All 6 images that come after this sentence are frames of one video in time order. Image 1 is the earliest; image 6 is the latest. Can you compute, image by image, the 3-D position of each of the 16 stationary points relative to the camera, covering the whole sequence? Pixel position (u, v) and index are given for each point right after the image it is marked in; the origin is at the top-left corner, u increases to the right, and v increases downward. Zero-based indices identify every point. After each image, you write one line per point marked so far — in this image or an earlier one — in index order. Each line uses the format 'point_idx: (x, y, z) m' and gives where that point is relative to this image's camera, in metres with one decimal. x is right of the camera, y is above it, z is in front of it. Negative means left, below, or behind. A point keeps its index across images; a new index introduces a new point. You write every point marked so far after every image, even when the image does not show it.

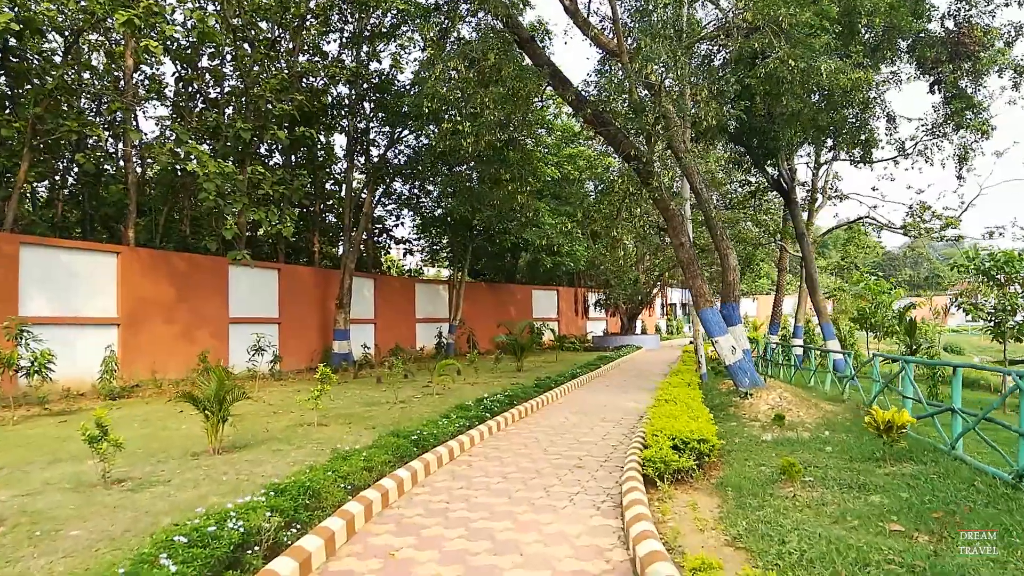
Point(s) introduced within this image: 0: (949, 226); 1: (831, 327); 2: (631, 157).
0: (+7.1, +1.0, +10.5) m
1: (+4.8, -0.6, +9.7) m
2: (+1.4, +1.5, +7.3) m
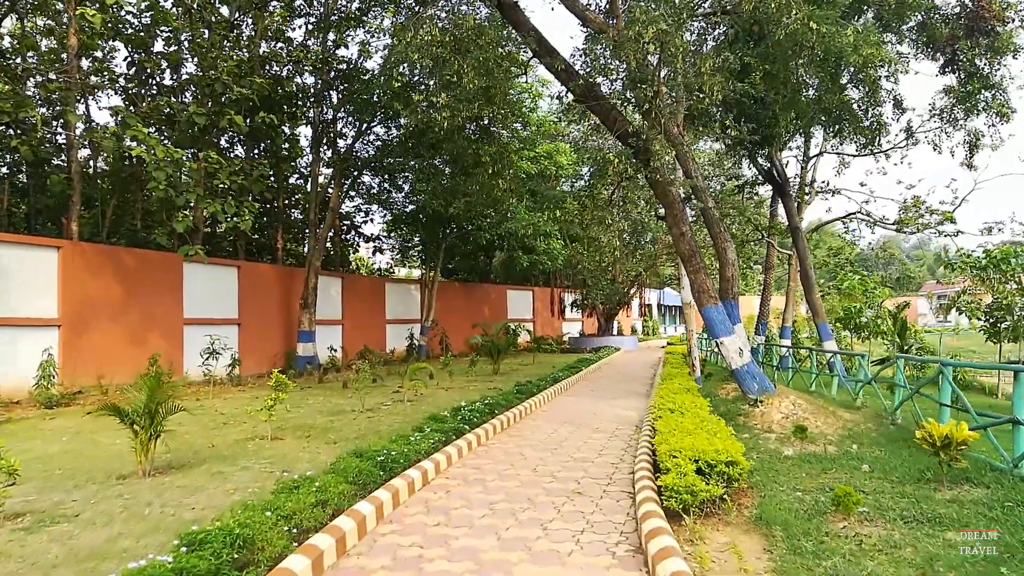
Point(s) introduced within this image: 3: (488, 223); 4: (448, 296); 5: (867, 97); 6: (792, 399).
0: (+6.8, +1.1, +10.1) m
1: (+4.5, -0.5, +9.3) m
2: (+1.2, +1.6, +6.6) m
3: (-0.6, +1.6, +15.7) m
4: (-1.8, -0.2, +18.3) m
5: (+4.1, +2.2, +7.5) m
6: (+2.3, -0.9, +5.4) m
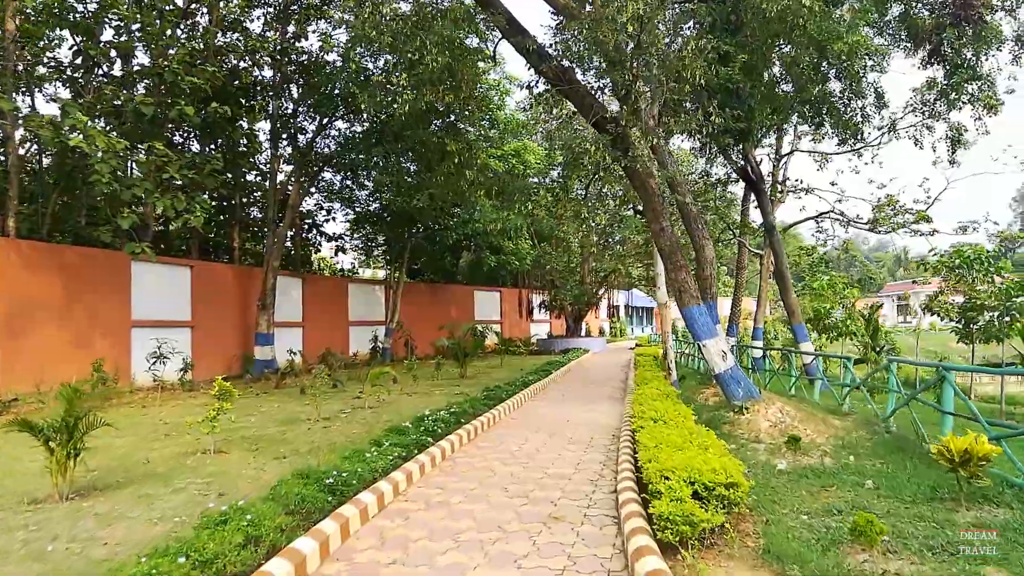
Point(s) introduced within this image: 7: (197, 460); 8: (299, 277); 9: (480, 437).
0: (+6.3, +1.0, +10.0) m
1: (+4.1, -0.5, +9.0) m
2: (+0.9, +1.6, +6.3) m
3: (-1.3, +1.6, +15.2) m
4: (-2.7, -0.2, +17.8) m
5: (+3.8, +2.2, +7.2) m
6: (+2.1, -0.9, +5.0) m
7: (-2.4, -1.3, +5.0) m
8: (-4.7, +0.2, +14.1) m
9: (-0.3, -1.2, +5.3) m
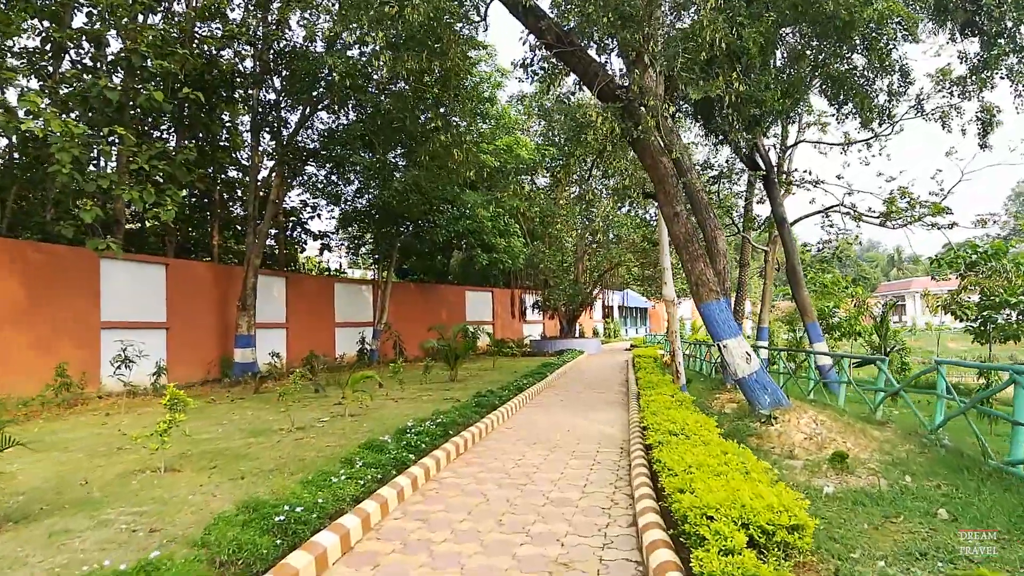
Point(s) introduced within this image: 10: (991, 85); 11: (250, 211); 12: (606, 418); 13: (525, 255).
0: (+6.2, +1.1, +9.4) m
1: (+4.0, -0.5, +8.5) m
2: (+0.8, +1.6, +5.6) m
3: (-1.5, +1.6, +14.6) m
4: (-2.9, -0.2, +17.1) m
5: (+3.7, +2.3, +6.7) m
6: (+2.0, -0.9, +4.4) m
7: (-2.4, -1.3, +4.3) m
8: (-4.8, +0.2, +13.5) m
9: (-0.3, -1.2, +4.6) m
10: (+4.7, +2.0, +6.4) m
11: (-5.2, +1.5, +12.9) m
12: (+0.9, -1.3, +6.2) m
13: (+0.3, +0.9, +17.1) m
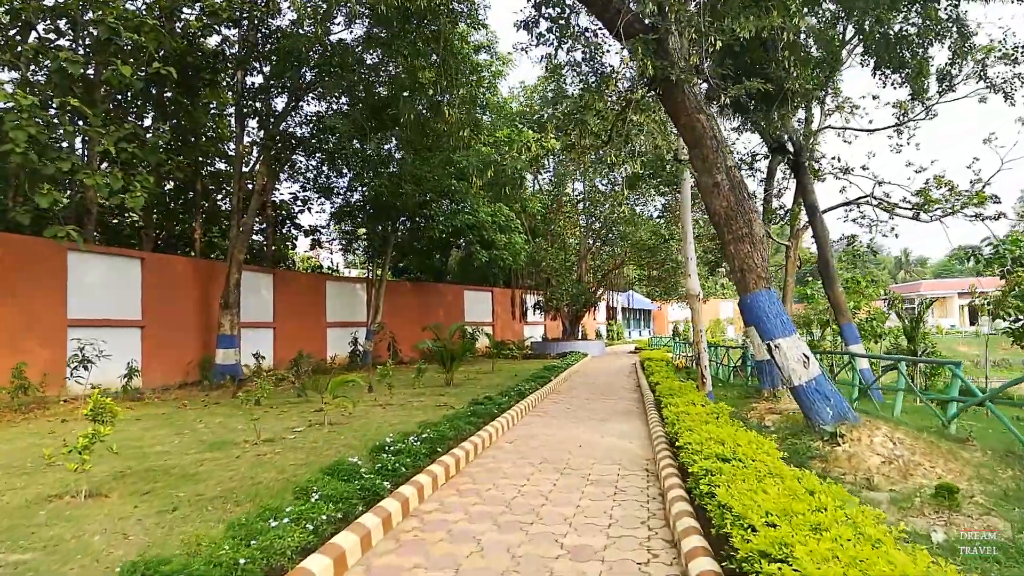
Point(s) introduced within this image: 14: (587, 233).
0: (+6.2, +1.1, +8.6) m
1: (+4.0, -0.5, +7.6) m
2: (+0.8, +1.7, +4.8) m
3: (-1.5, +1.6, +13.7) m
4: (-2.9, -0.2, +16.3) m
5: (+3.7, +2.3, +5.9) m
6: (+2.0, -0.8, +3.6) m
7: (-2.4, -1.2, +3.5) m
8: (-4.8, +0.3, +12.6) m
9: (-0.3, -1.1, +3.8) m
10: (+4.7, +2.0, +5.6) m
11: (-5.2, +1.6, +12.1) m
12: (+0.9, -1.2, +5.4) m
13: (+0.4, +0.9, +16.3) m
14: (+2.0, +1.4, +16.9) m
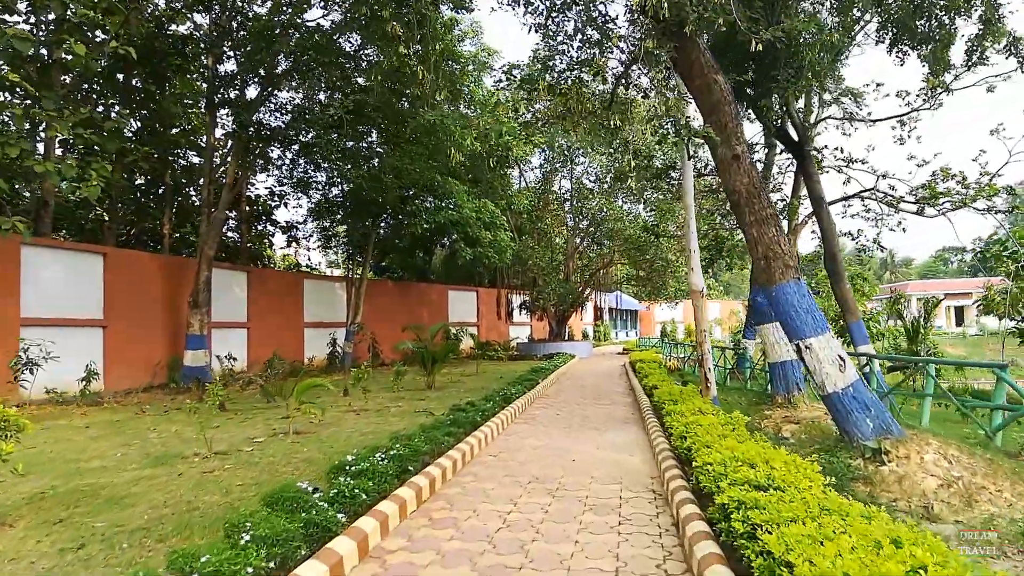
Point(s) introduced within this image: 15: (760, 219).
0: (+6.0, +1.2, +8.2) m
1: (+3.8, -0.4, +7.2) m
2: (+0.7, +1.7, +4.3) m
3: (-1.8, +1.7, +13.1) m
4: (-3.2, -0.2, +15.6) m
5: (+3.6, +2.4, +5.4) m
6: (+2.0, -0.7, +3.1) m
7: (-2.5, -1.1, +2.8) m
8: (-5.1, +0.4, +12.0) m
9: (-0.4, -1.0, +3.2) m
10: (+4.6, +2.1, +5.1) m
11: (-5.5, +1.7, +11.4) m
12: (+0.8, -1.1, +4.9) m
13: (0.0, +0.9, +15.7) m
14: (+1.6, +1.4, +16.4) m
15: (+1.3, +0.3, +3.7) m
